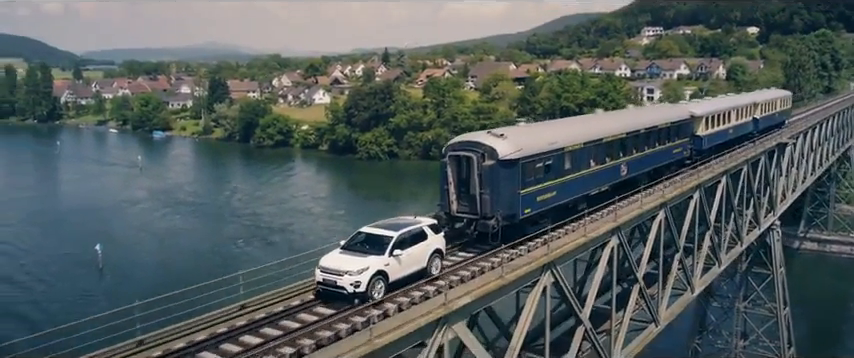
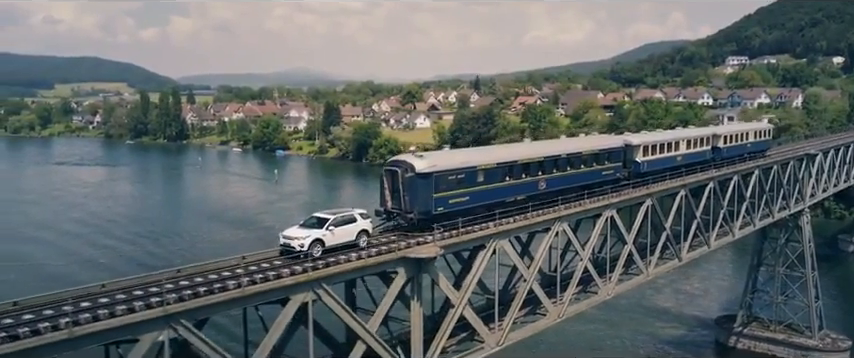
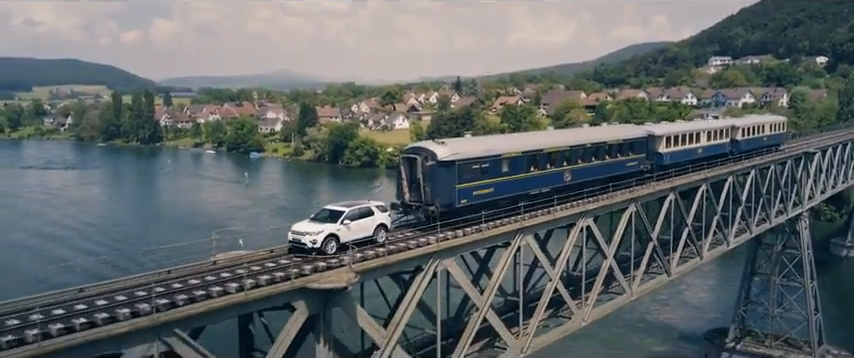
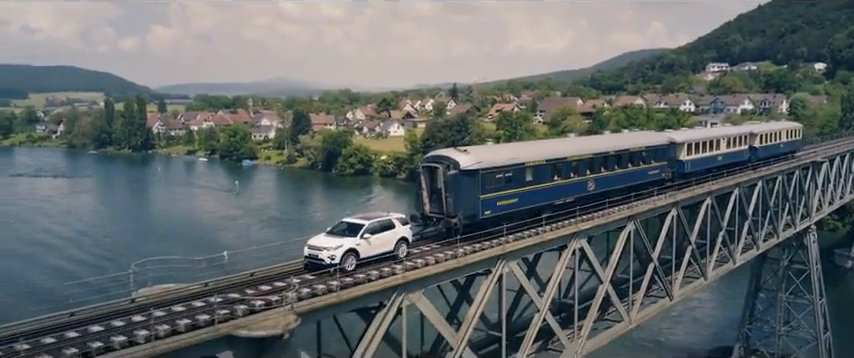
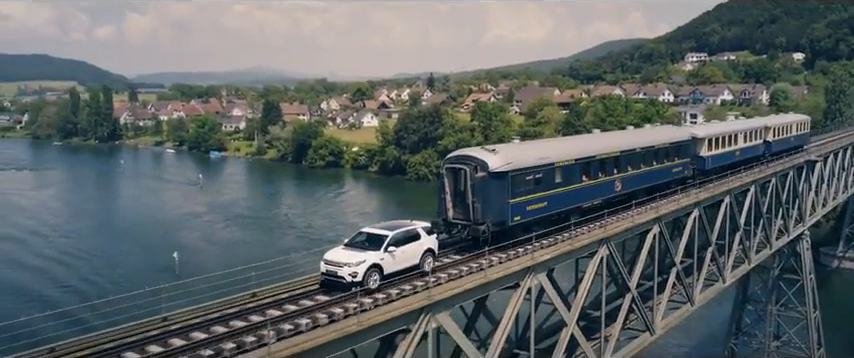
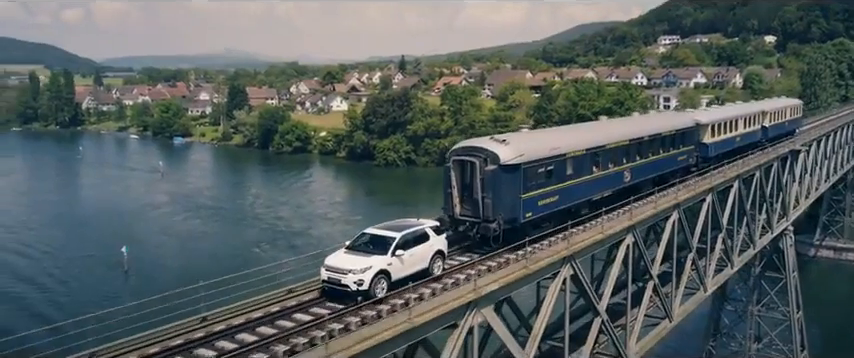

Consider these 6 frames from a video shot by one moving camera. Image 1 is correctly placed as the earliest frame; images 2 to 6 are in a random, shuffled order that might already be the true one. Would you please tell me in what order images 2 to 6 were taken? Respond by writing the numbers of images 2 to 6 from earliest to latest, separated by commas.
6, 5, 4, 3, 2
